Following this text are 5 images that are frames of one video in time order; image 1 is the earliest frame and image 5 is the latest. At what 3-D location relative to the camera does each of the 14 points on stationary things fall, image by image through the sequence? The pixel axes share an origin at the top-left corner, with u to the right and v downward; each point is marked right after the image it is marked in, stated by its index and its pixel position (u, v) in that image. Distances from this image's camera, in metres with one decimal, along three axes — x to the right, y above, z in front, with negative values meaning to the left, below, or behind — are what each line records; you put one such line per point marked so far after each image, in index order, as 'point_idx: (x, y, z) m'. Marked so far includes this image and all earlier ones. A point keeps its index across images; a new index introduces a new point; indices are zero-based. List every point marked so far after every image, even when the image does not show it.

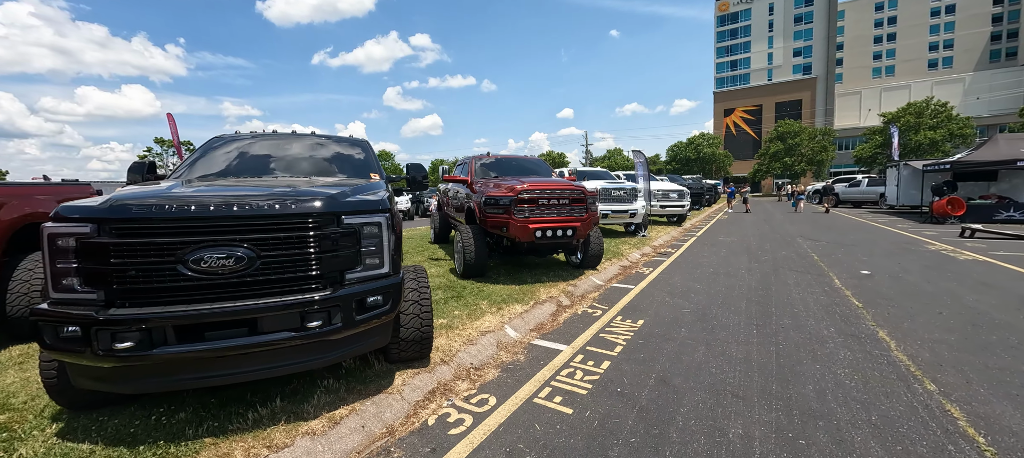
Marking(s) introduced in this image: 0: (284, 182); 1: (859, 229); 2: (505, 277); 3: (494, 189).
0: (-1.9, +0.4, +3.3) m
1: (+10.7, 0.0, +12.7) m
2: (-0.1, -0.7, +6.0) m
3: (-0.3, +0.6, +5.8) m
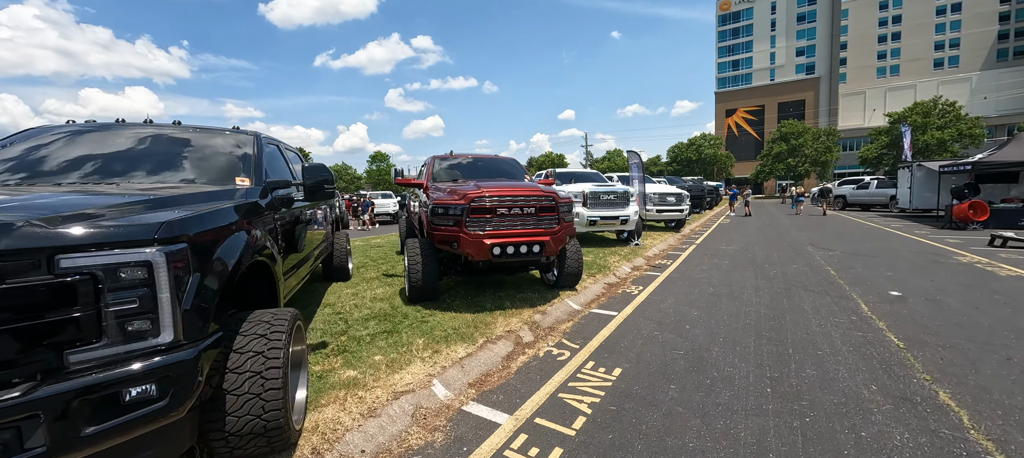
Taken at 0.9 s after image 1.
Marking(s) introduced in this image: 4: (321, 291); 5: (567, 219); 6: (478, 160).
0: (-2.4, +0.2, +2.3) m
1: (+10.2, -0.2, +11.6) m
2: (-0.6, -0.9, +4.9) m
3: (-0.8, +0.4, +4.7) m
4: (-2.5, -0.8, +5.4) m
5: (+0.7, +0.1, +4.9) m
6: (-0.7, +1.4, +8.1) m
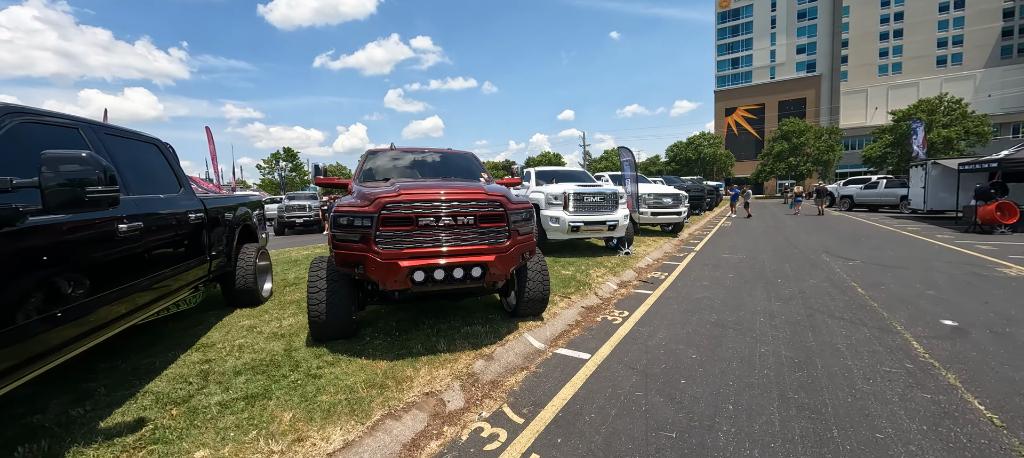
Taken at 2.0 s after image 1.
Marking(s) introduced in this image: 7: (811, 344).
0: (-2.9, +0.1, +1.1) m
1: (+9.6, -0.3, +10.4) m
2: (-1.2, -1.0, +3.7) m
3: (-1.3, +0.3, +3.5) m
4: (-3.1, -1.0, +4.2) m
5: (+0.1, 0.0, +3.6) m
6: (-1.3, +1.2, +6.9) m
7: (+2.8, -1.1, +3.8) m
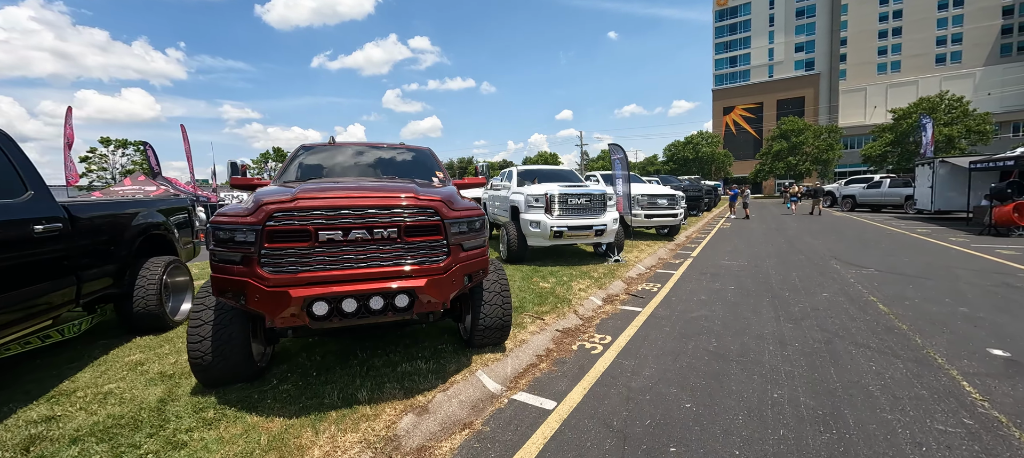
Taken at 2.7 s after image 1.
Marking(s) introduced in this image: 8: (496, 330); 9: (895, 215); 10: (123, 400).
0: (-3.3, 0.0, +0.3) m
1: (+9.2, -0.4, +9.6) m
2: (-1.6, -1.1, +2.9) m
3: (-1.7, +0.2, +2.7) m
4: (-3.5, -1.1, +3.4) m
5: (-0.3, -0.1, +2.8) m
6: (-1.7, +1.1, +6.1) m
7: (+2.4, -1.2, +3.0) m
8: (-0.1, -0.8, +3.4) m
9: (+17.4, +0.6, +18.6) m
10: (-2.6, -1.2, +2.8) m
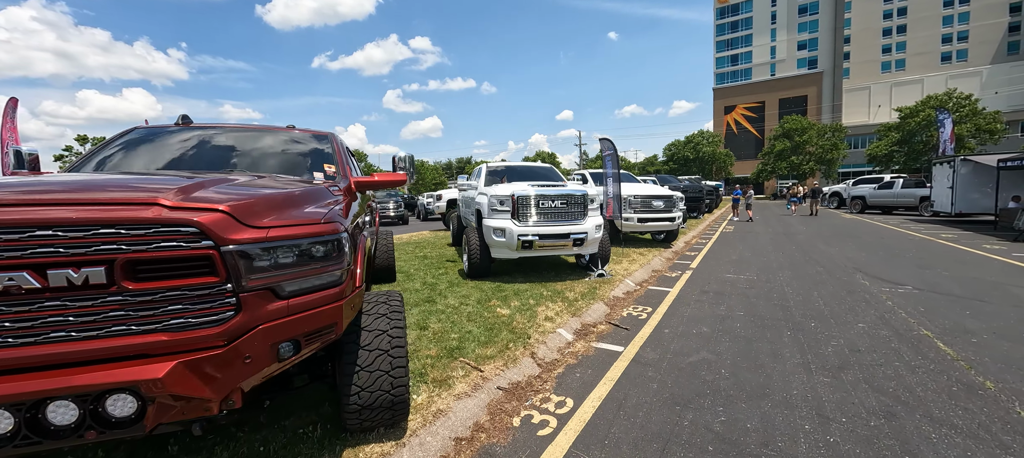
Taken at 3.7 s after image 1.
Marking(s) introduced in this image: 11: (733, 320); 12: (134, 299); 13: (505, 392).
0: (-3.9, -0.1, -0.9) m
1: (+8.7, -0.5, +8.4) m
2: (-2.1, -1.2, +1.7) m
3: (-2.3, 0.0, +1.5) m
4: (-4.0, -1.2, +2.2) m
5: (-0.9, -0.2, +1.6) m
6: (-2.3, +1.0, +4.9) m
7: (+1.8, -1.3, +1.8) m
8: (-0.7, -1.0, +2.2) m
9: (+16.9, +0.5, +17.4) m
10: (-3.2, -1.3, +1.6) m
11: (+2.4, -1.0, +4.5) m
12: (-1.2, -0.2, +1.3) m
13: (-0.1, -1.2, +3.0) m
